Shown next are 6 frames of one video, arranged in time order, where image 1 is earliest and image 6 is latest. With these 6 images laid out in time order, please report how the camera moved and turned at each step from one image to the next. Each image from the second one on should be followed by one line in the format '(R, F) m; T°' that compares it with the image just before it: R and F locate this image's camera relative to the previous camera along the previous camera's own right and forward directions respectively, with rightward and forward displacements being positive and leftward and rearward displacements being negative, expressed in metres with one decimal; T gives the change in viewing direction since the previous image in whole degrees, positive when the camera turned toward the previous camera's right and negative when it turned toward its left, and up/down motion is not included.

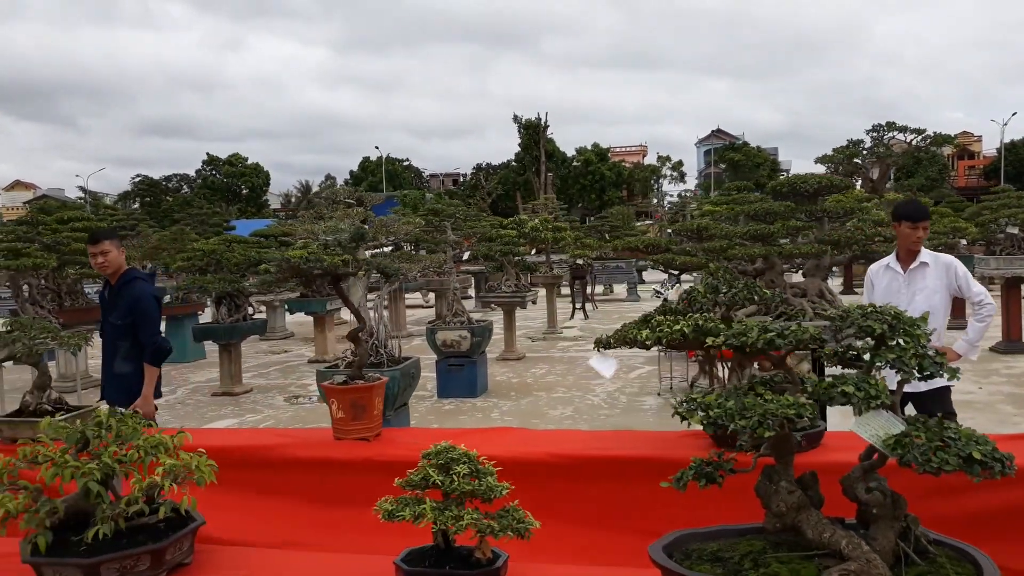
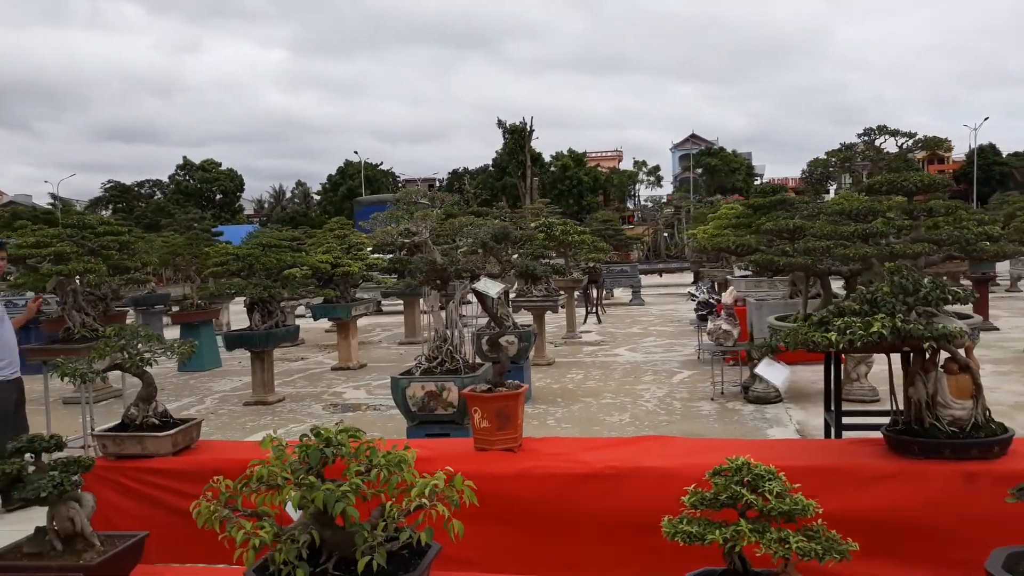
(-0.8, +0.2) m; +2°
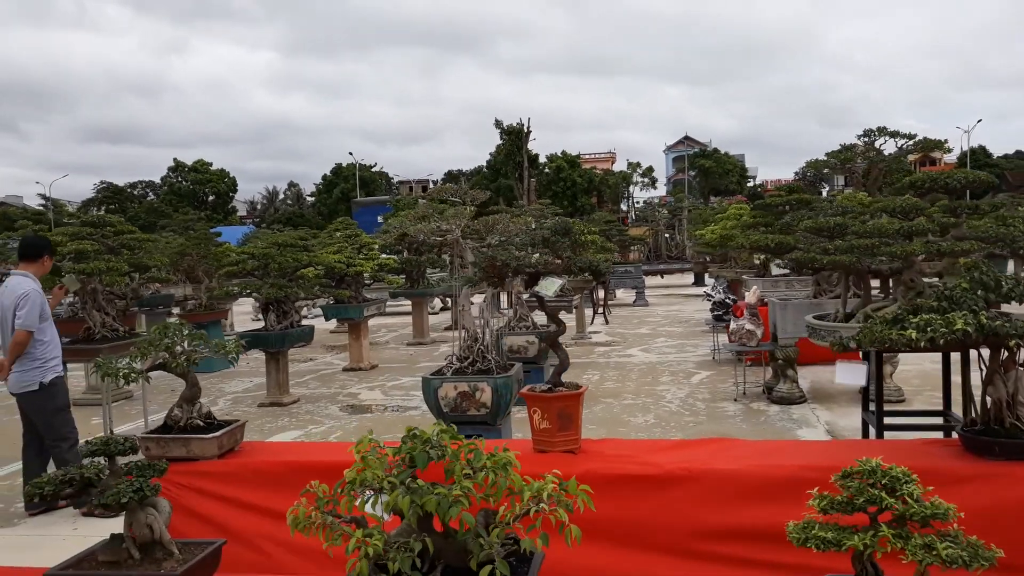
(-0.3, +0.1) m; +1°
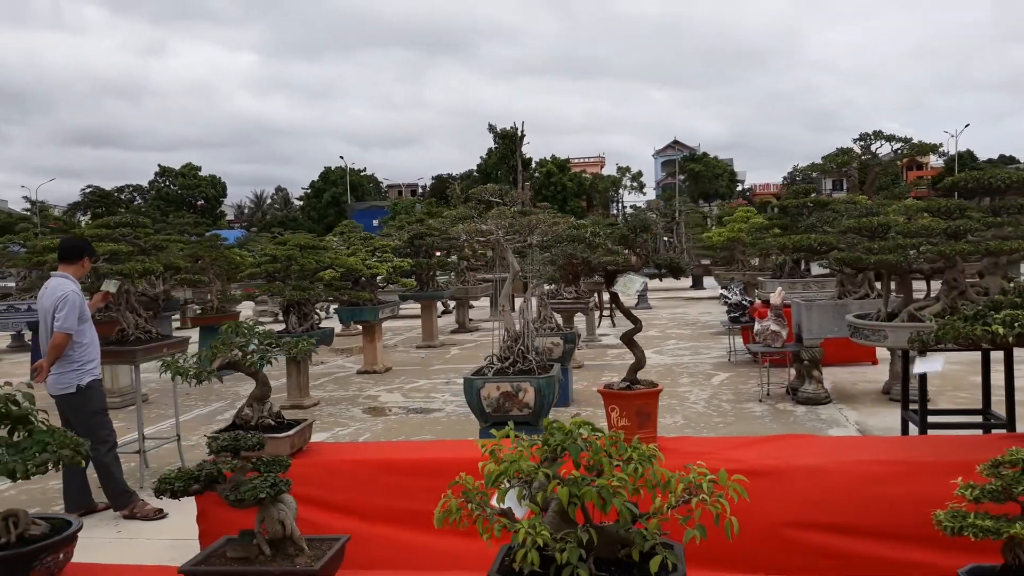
(-0.4, 0.0) m; +1°
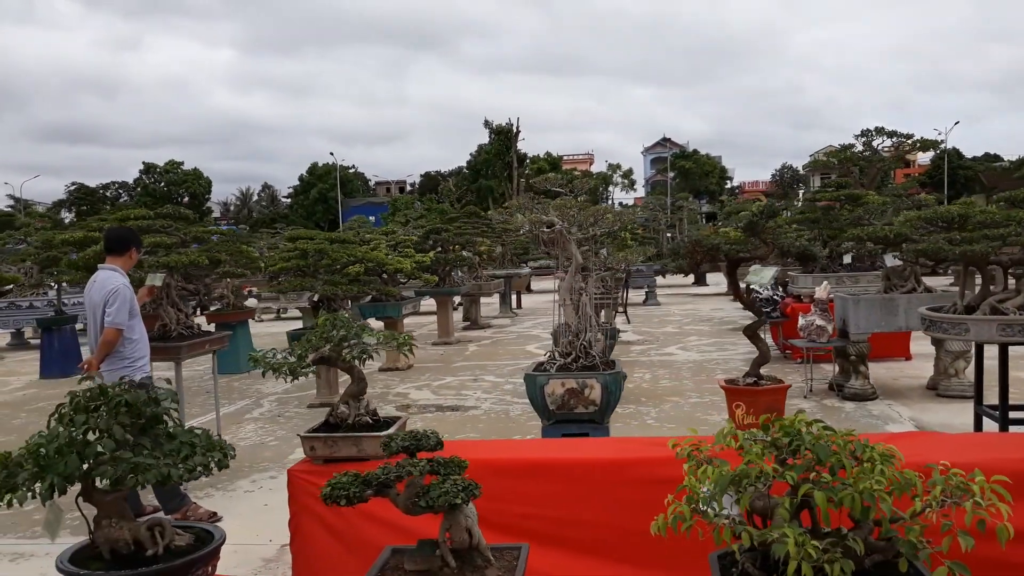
(-0.5, +0.2) m; +1°
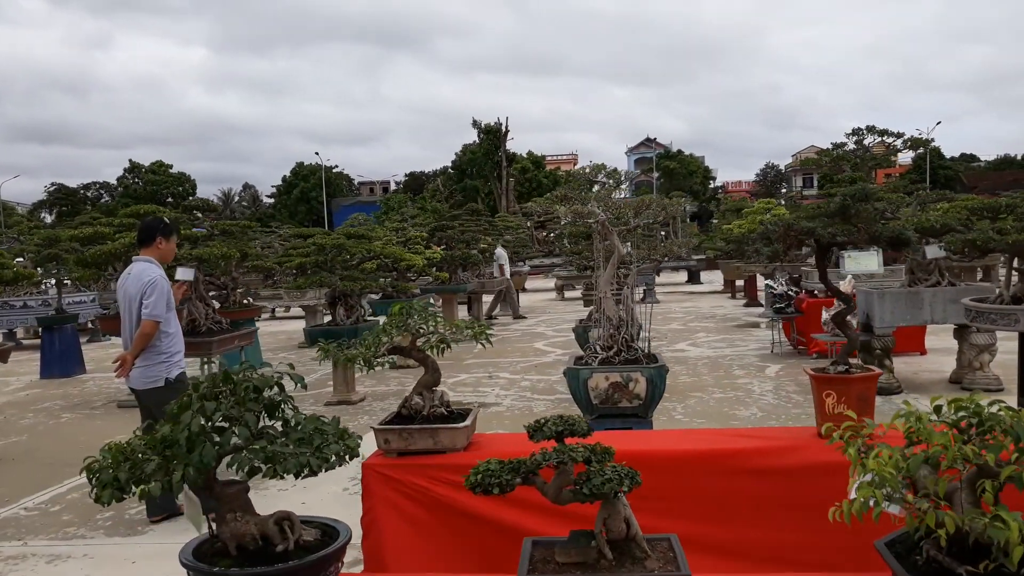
(-0.4, +0.1) m; +1°
